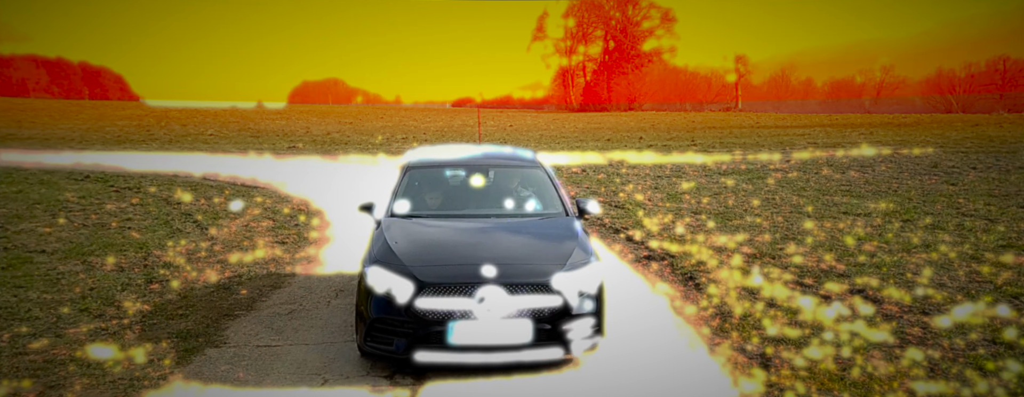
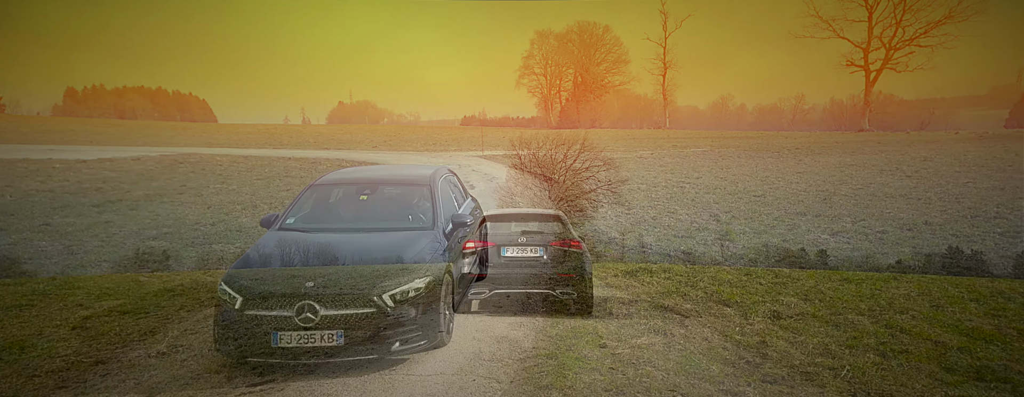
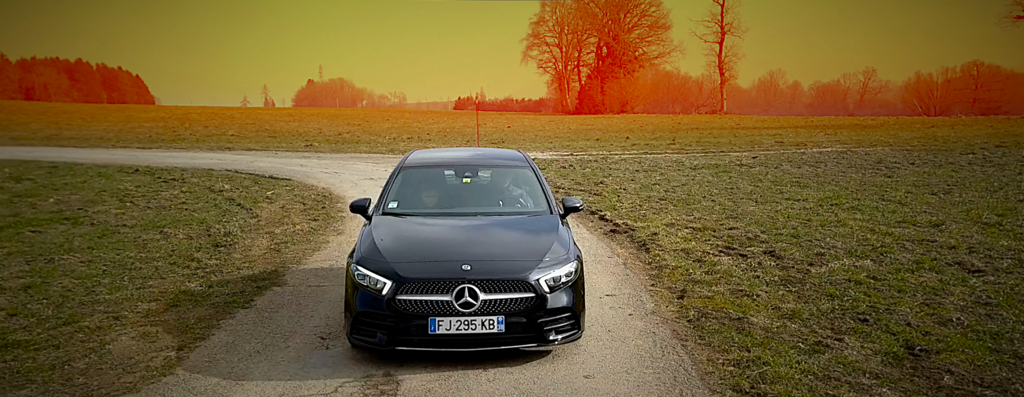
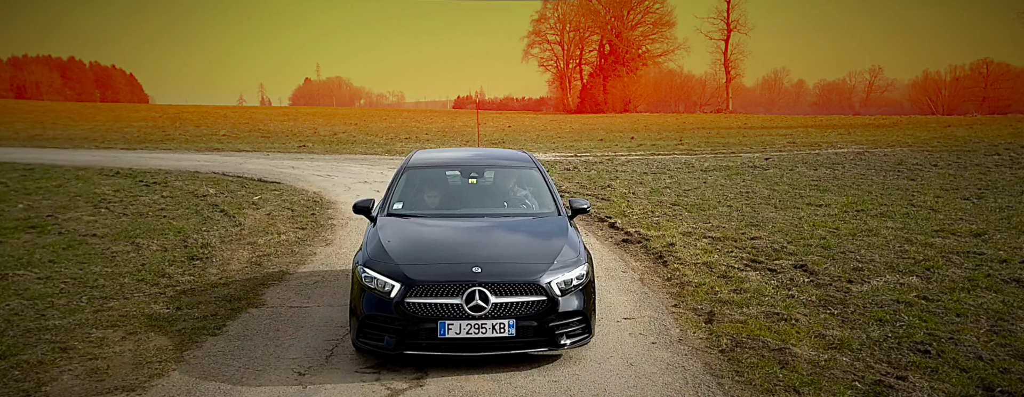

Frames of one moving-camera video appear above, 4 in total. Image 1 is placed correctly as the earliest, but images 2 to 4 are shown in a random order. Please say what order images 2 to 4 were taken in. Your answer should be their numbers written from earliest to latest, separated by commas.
4, 3, 2
